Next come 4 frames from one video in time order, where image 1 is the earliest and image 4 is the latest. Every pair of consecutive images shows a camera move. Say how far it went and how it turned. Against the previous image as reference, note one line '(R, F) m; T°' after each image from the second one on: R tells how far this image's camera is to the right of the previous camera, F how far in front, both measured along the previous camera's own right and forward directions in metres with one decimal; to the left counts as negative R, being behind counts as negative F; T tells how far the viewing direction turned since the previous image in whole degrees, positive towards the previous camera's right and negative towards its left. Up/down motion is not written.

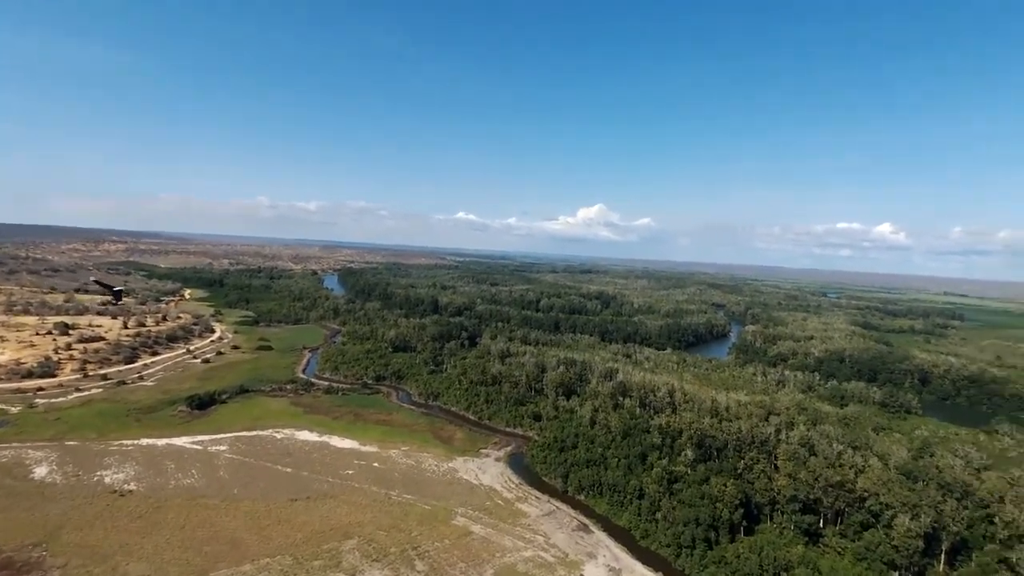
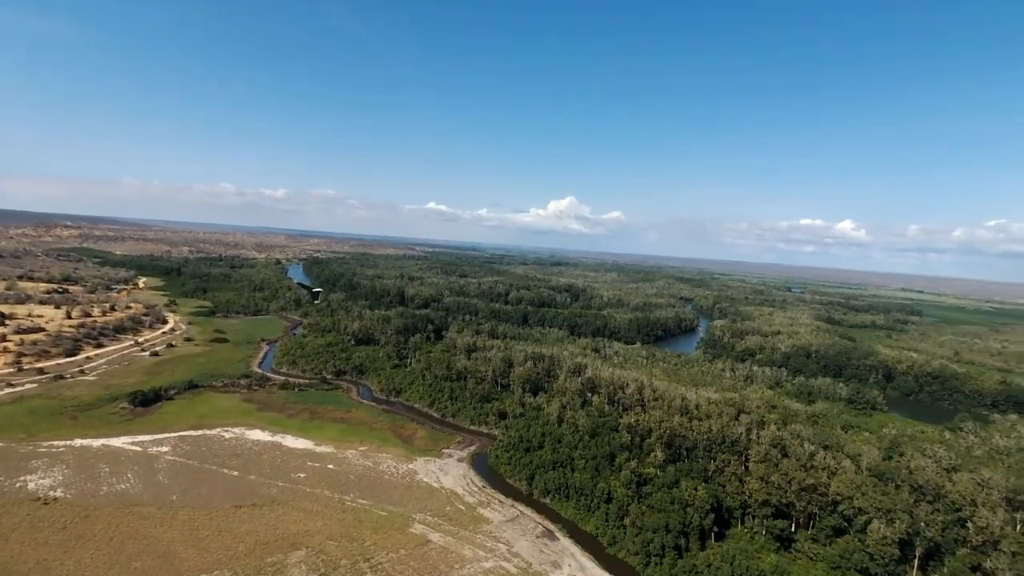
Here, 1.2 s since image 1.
(+0.3, +2.0) m; +3°
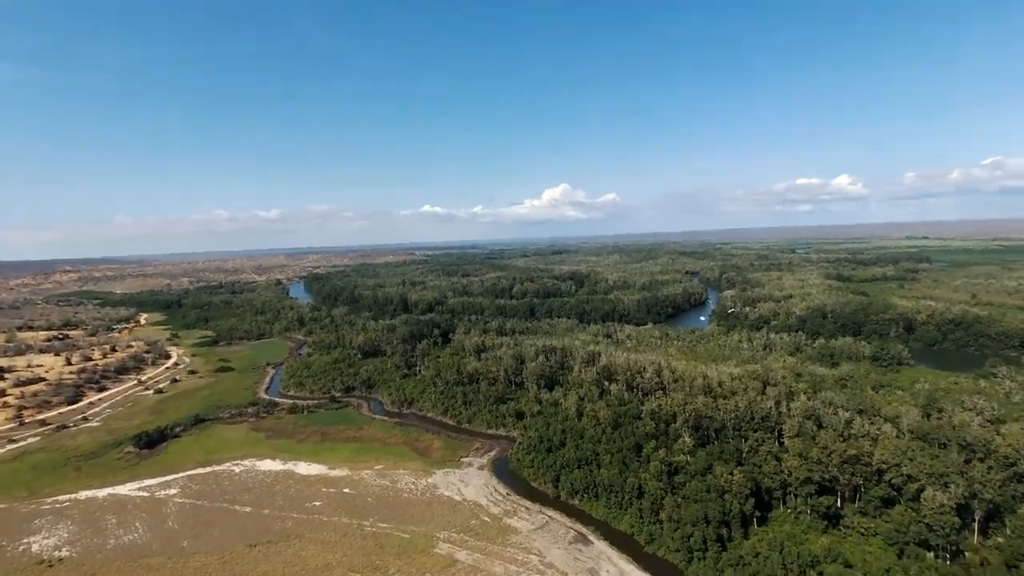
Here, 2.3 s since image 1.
(+0.1, +1.9) m; 0°
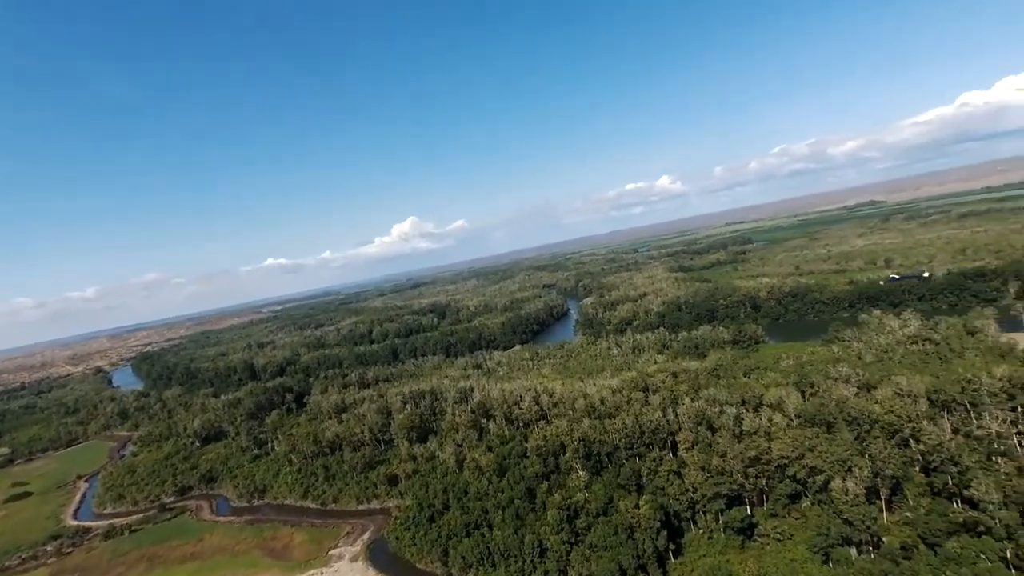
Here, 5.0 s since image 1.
(+1.0, +4.7) m; +13°
